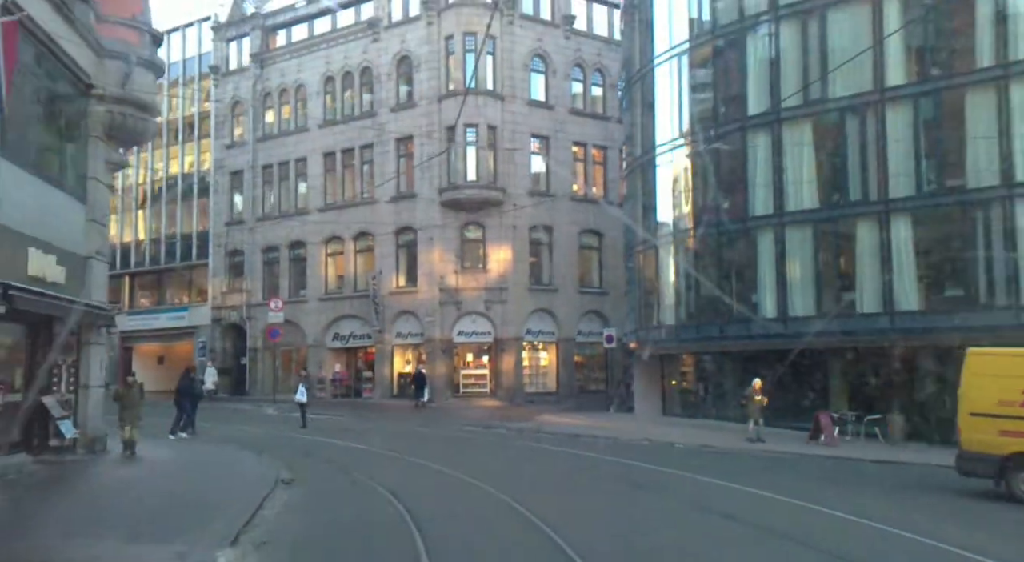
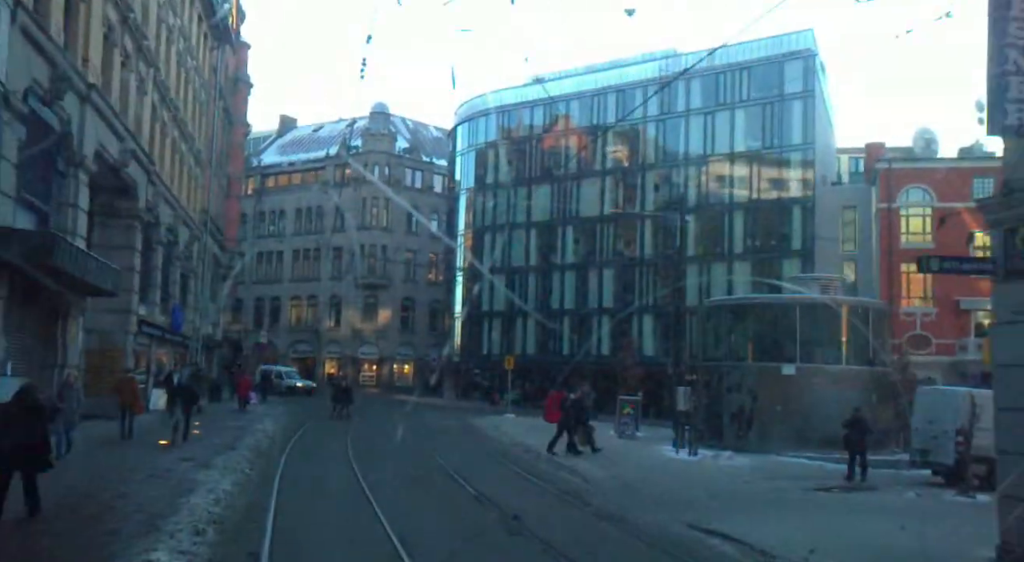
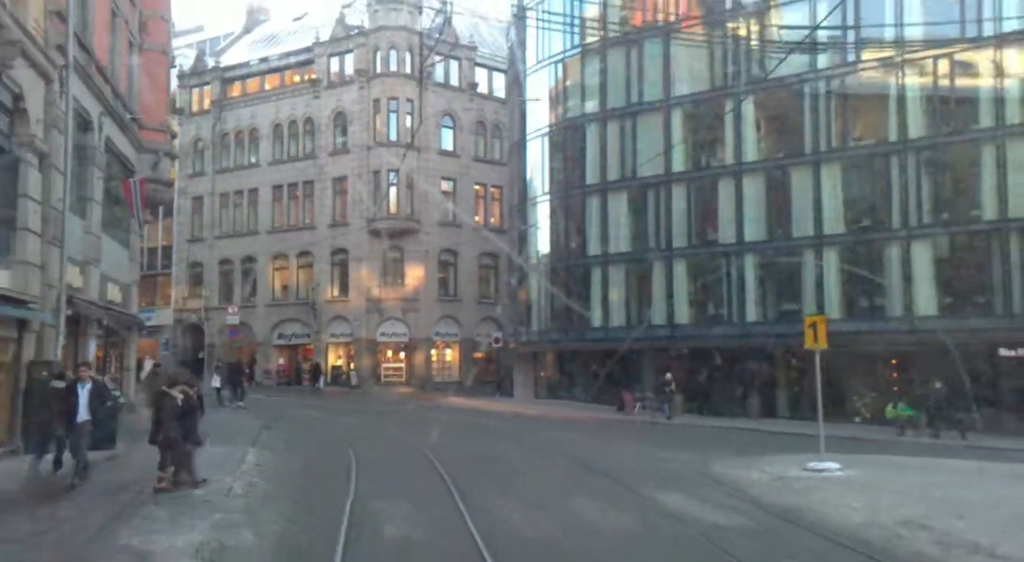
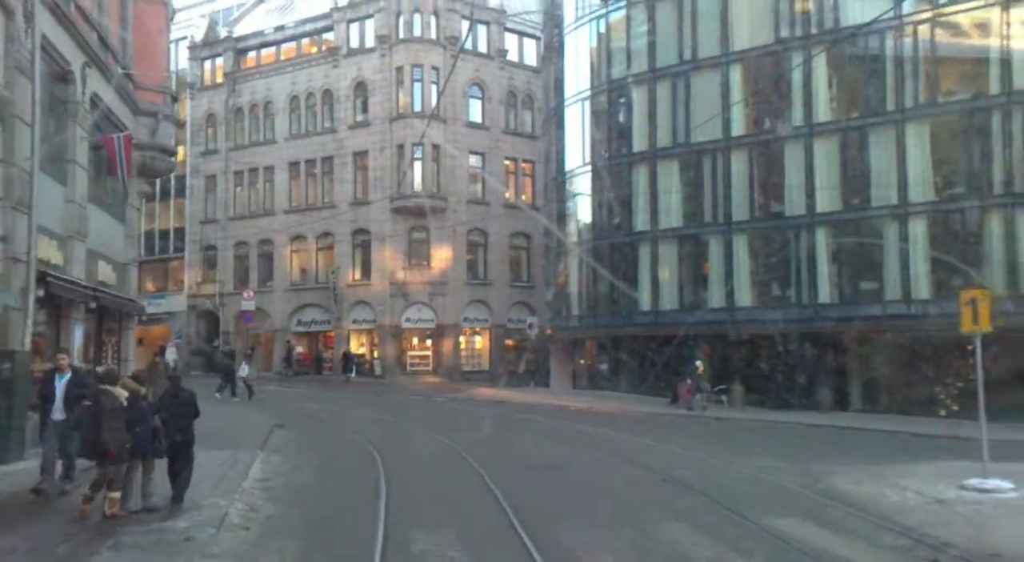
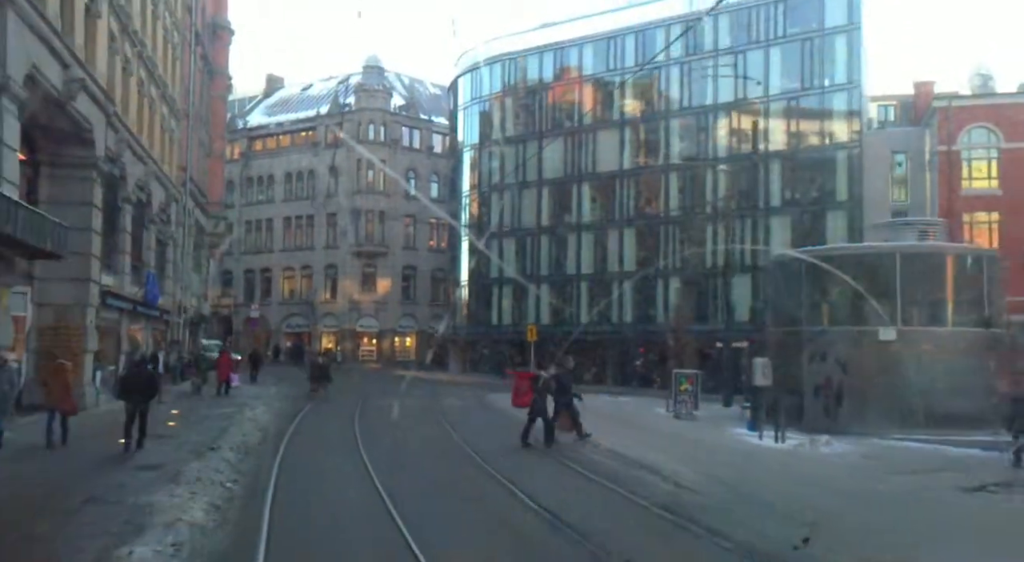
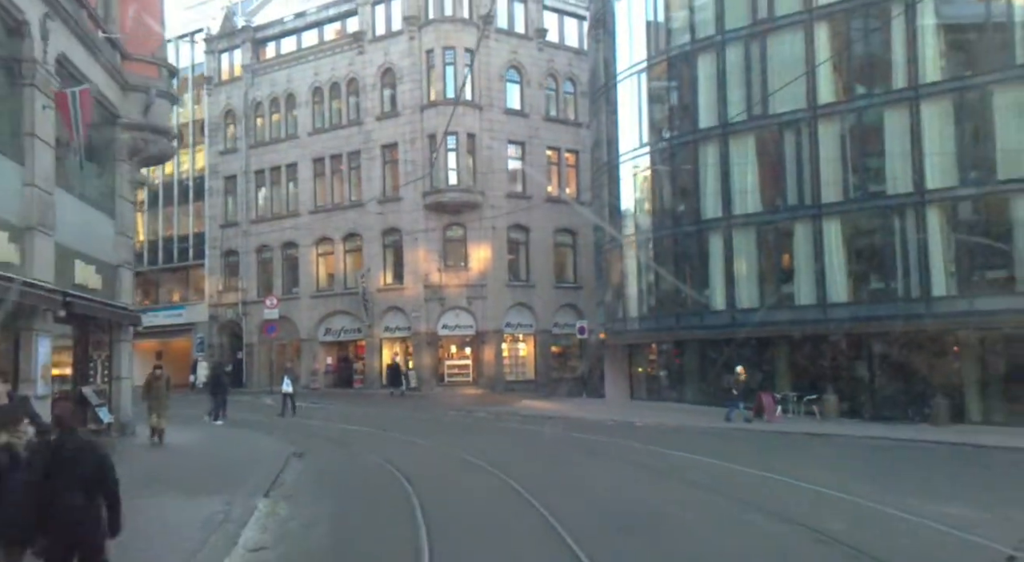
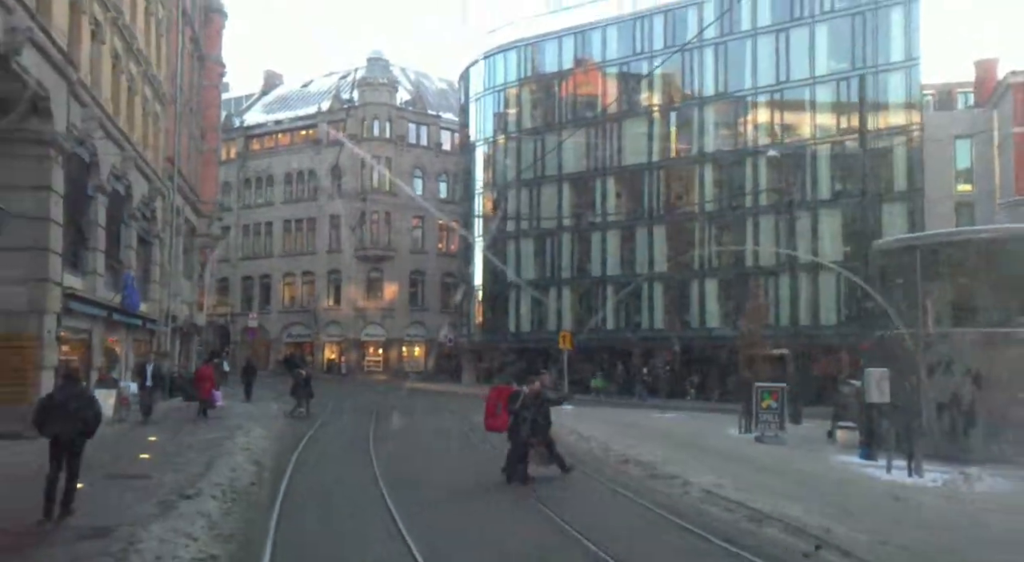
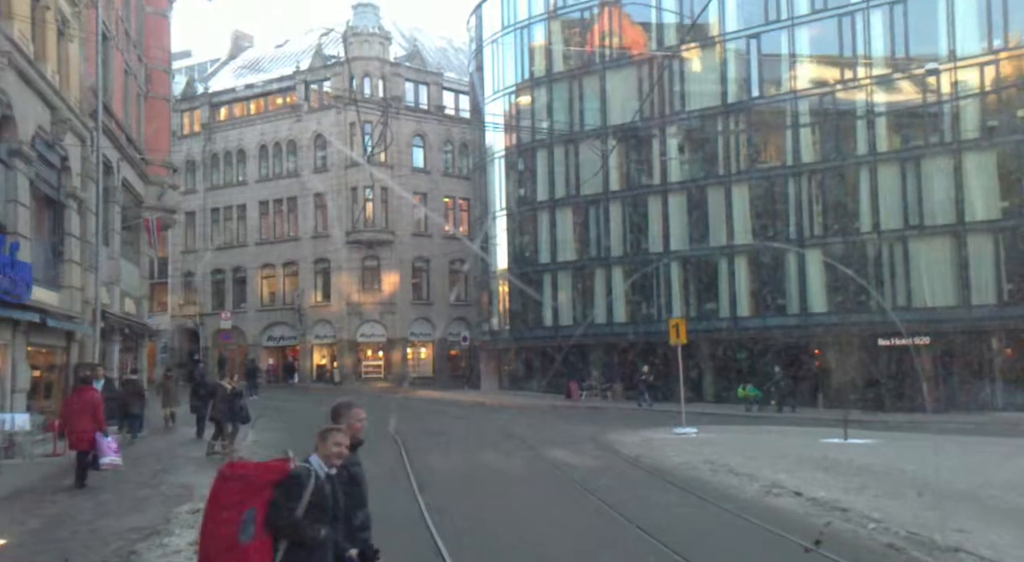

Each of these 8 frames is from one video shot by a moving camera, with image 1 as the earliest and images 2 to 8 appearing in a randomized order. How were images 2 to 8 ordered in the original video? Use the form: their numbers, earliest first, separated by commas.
6, 4, 3, 8, 7, 5, 2
